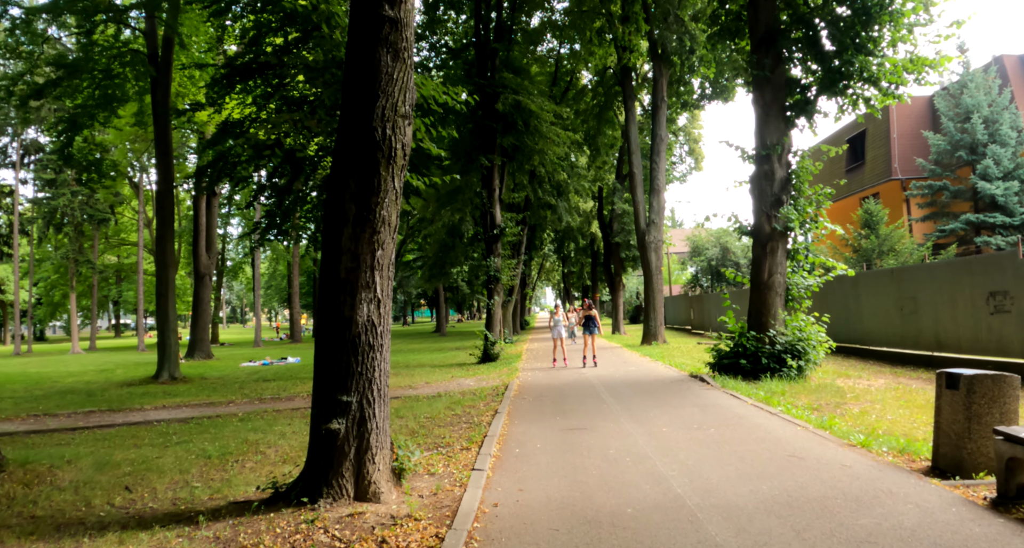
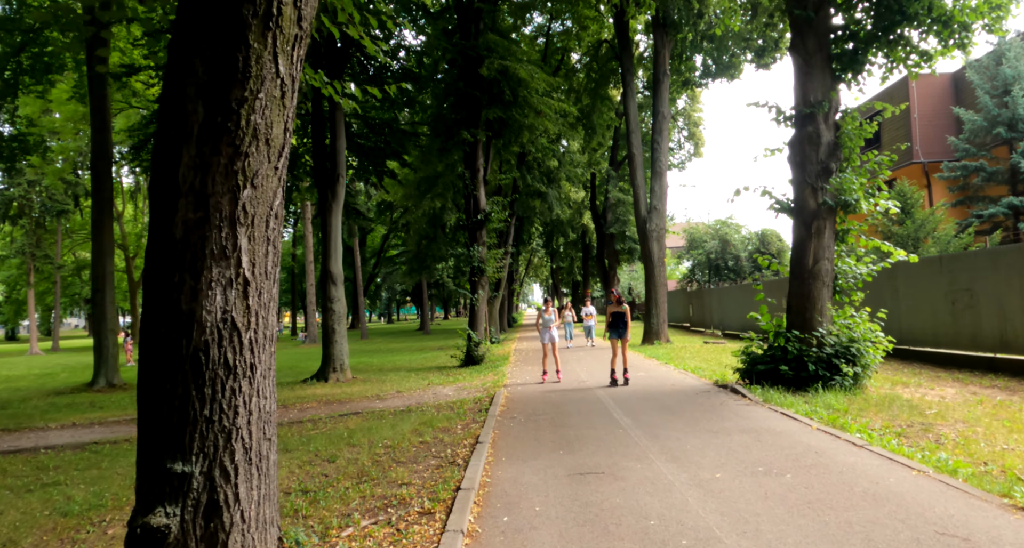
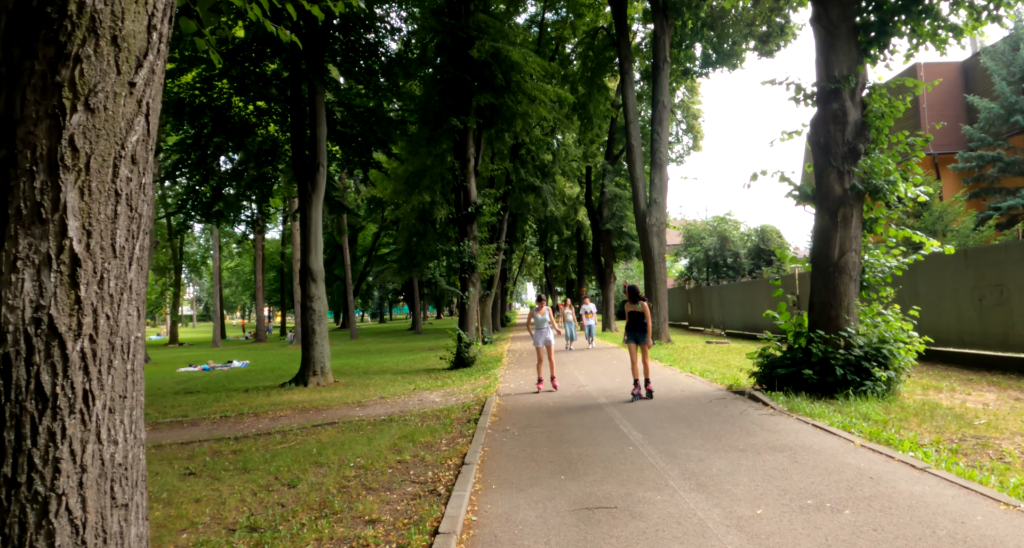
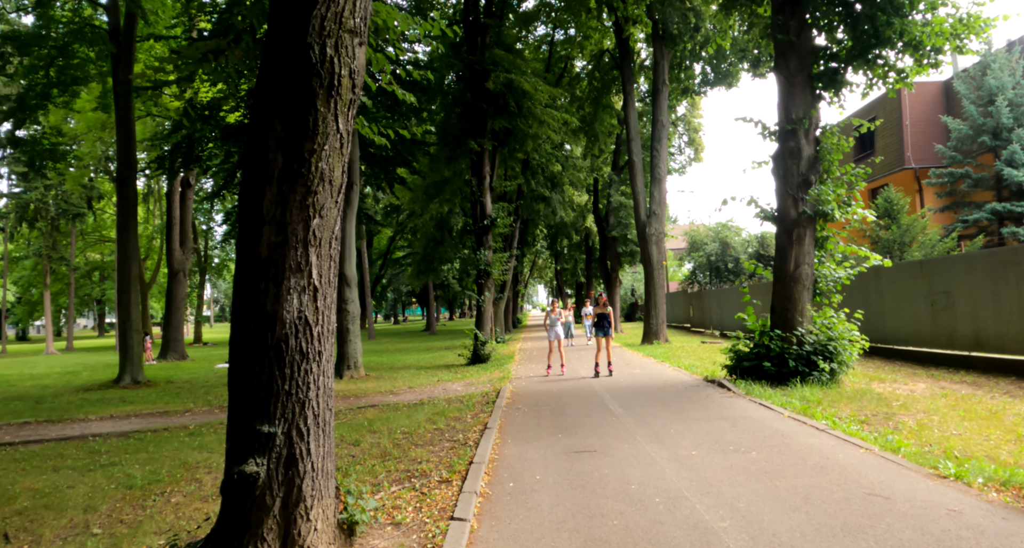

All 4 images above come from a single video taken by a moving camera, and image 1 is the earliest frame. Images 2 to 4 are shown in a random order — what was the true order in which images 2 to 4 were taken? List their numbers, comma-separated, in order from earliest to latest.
4, 2, 3
